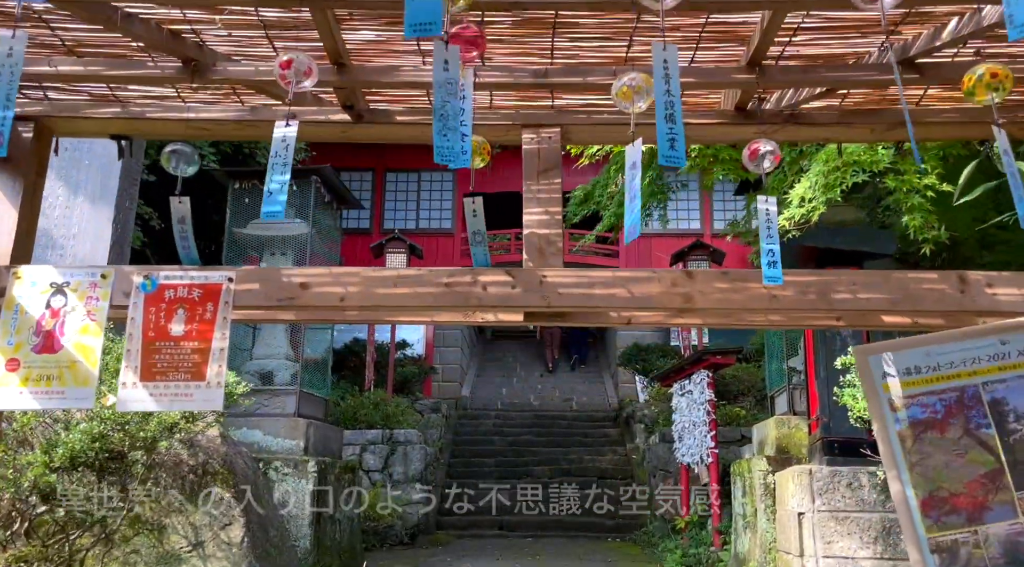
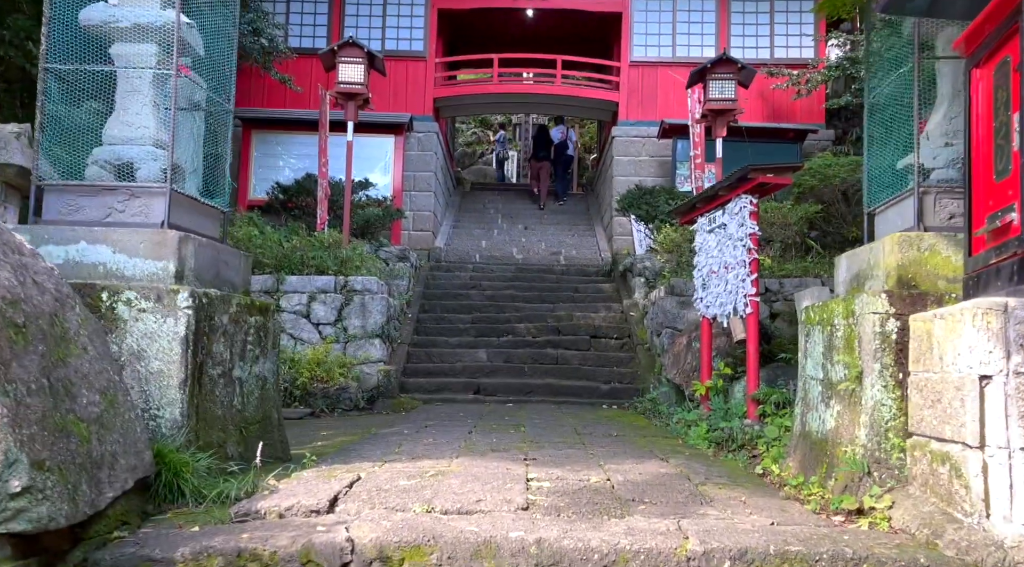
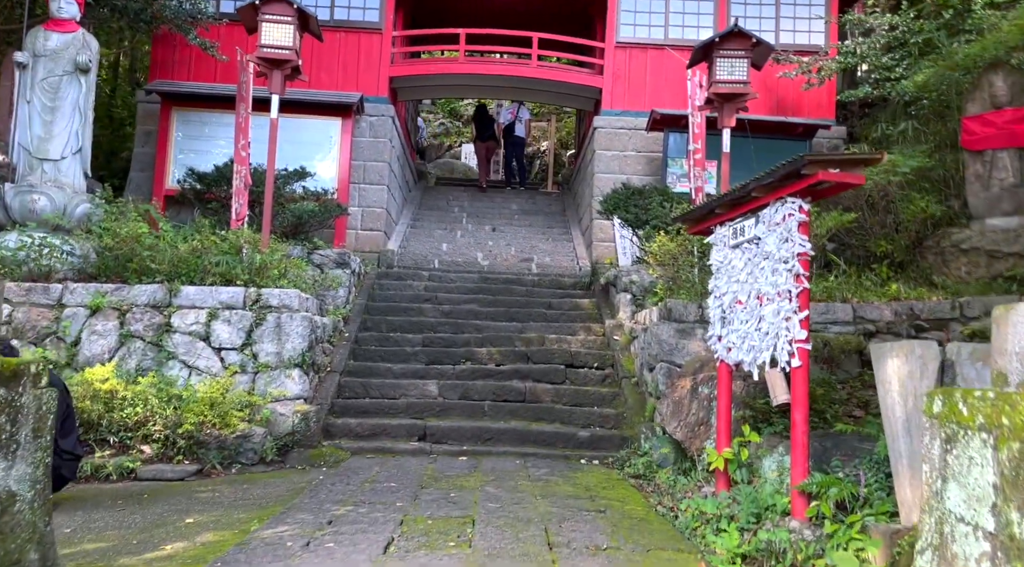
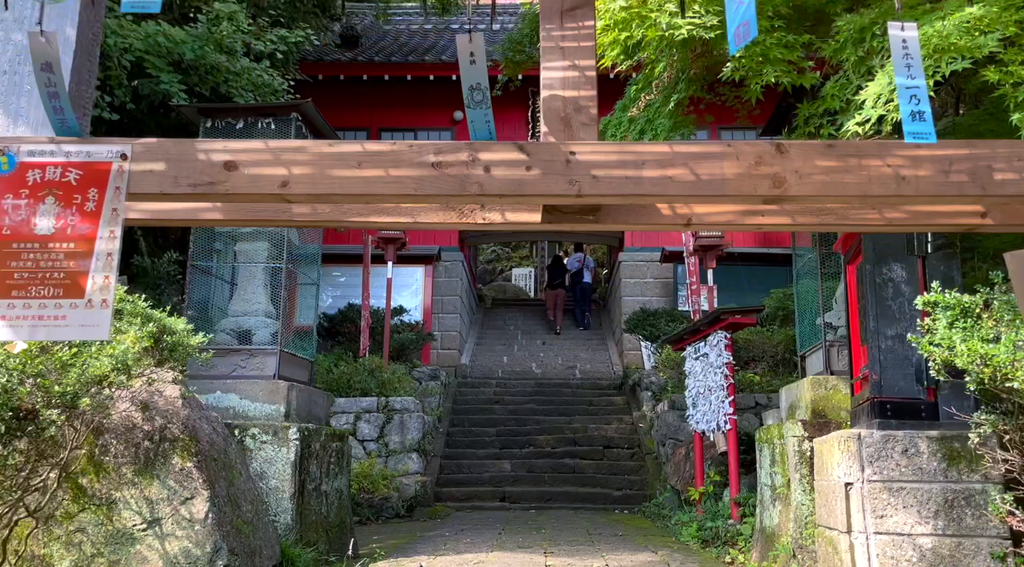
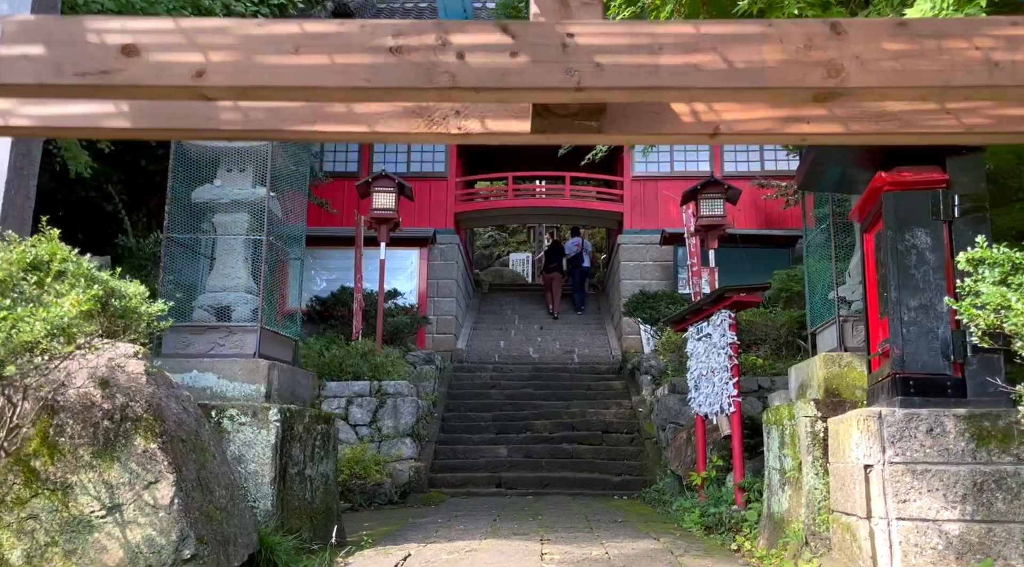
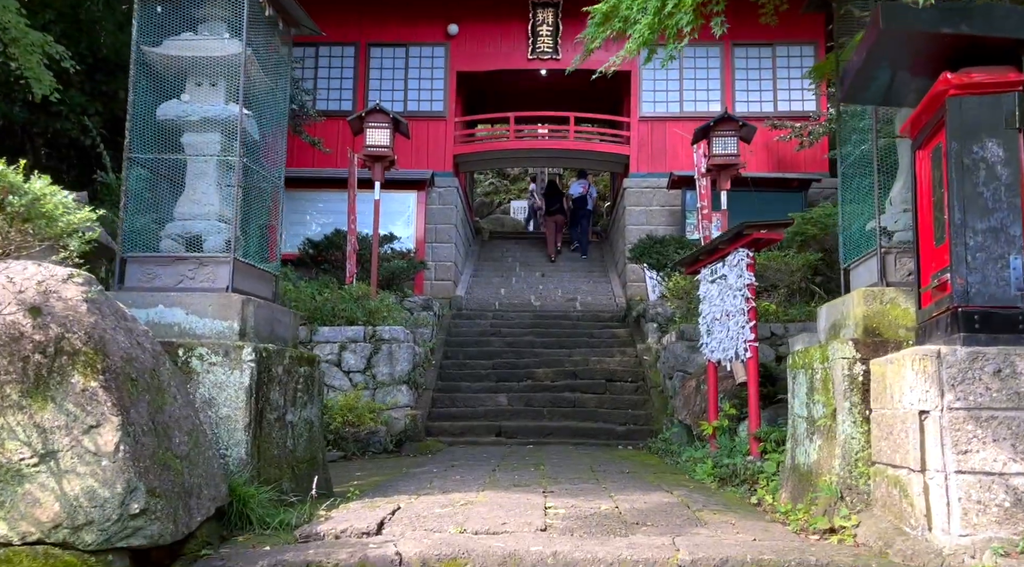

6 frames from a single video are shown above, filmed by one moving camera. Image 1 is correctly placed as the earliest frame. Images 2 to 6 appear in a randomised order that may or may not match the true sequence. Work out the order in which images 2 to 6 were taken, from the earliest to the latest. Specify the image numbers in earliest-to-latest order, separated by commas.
4, 5, 6, 2, 3
